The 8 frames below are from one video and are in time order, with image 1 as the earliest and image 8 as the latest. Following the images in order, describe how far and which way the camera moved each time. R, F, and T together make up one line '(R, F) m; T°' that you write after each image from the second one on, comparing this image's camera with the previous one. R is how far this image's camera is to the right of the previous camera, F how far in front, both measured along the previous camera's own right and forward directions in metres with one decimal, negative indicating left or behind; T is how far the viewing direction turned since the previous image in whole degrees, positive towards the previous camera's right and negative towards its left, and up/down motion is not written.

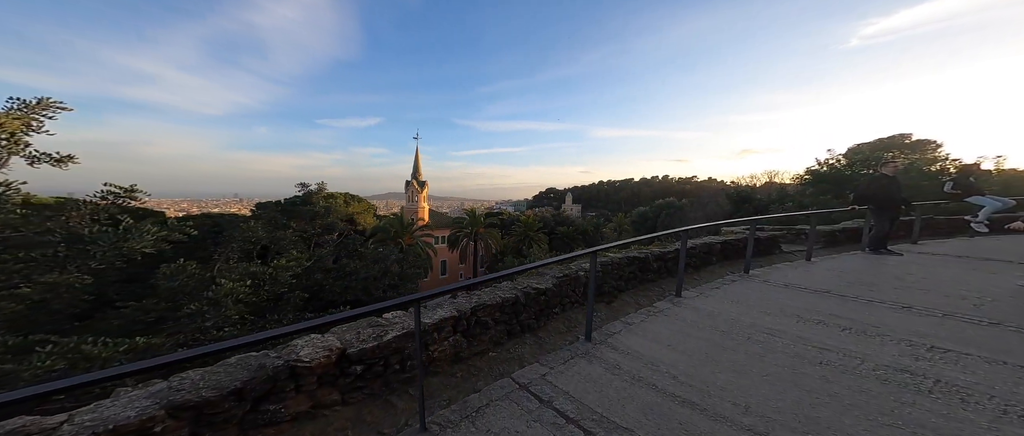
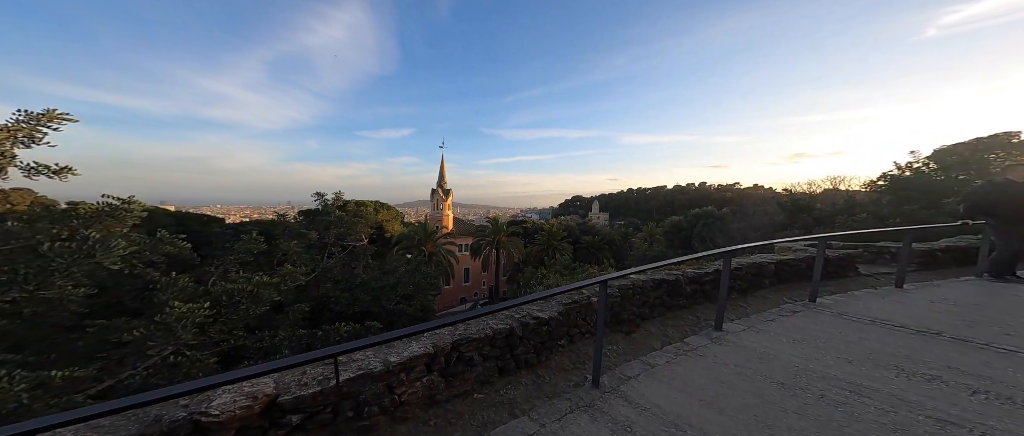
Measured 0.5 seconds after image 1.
(+0.3, +0.7) m; -5°
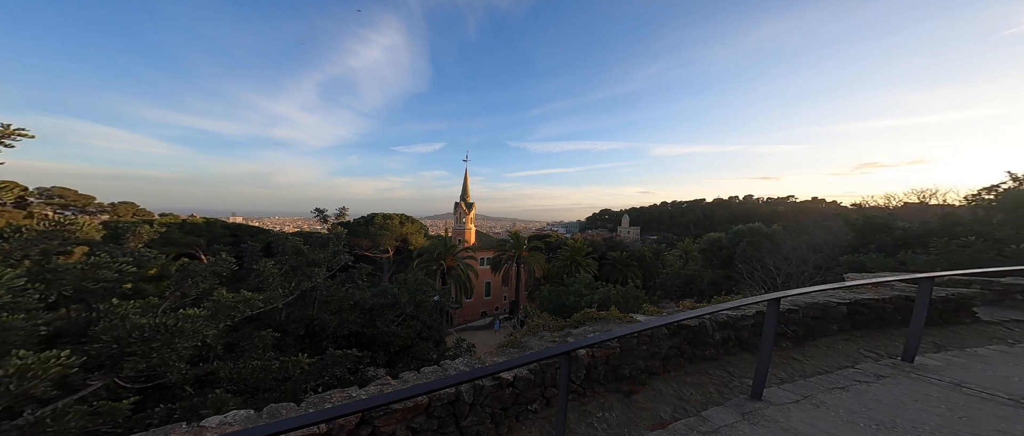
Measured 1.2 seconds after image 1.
(+0.6, +0.9) m; -5°
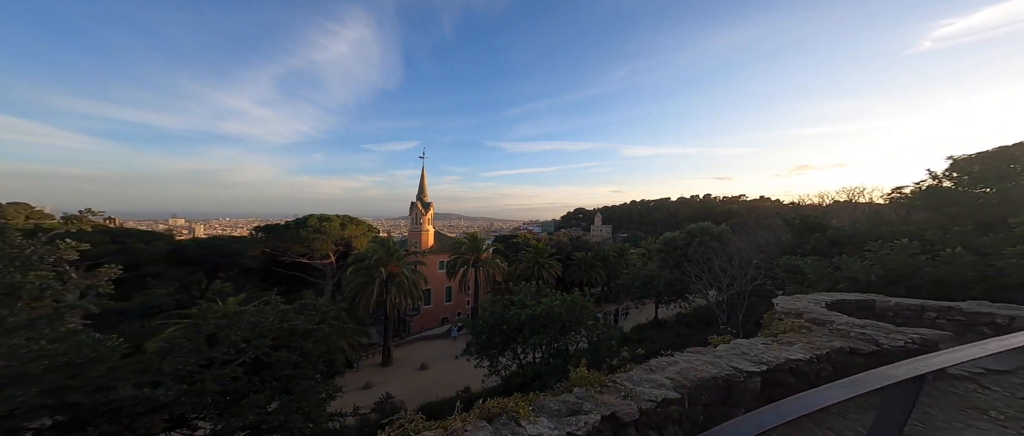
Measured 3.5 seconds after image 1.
(+1.6, +1.1) m; +4°
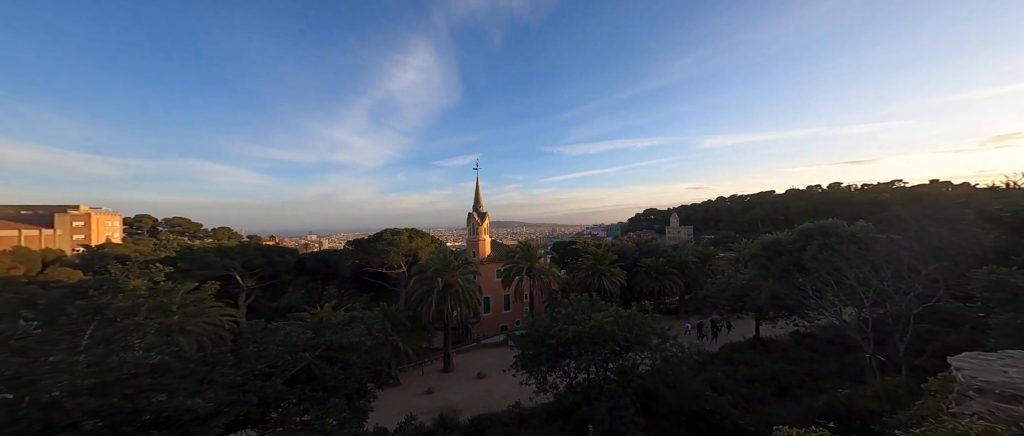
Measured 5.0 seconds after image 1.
(+0.6, +1.5) m; -11°
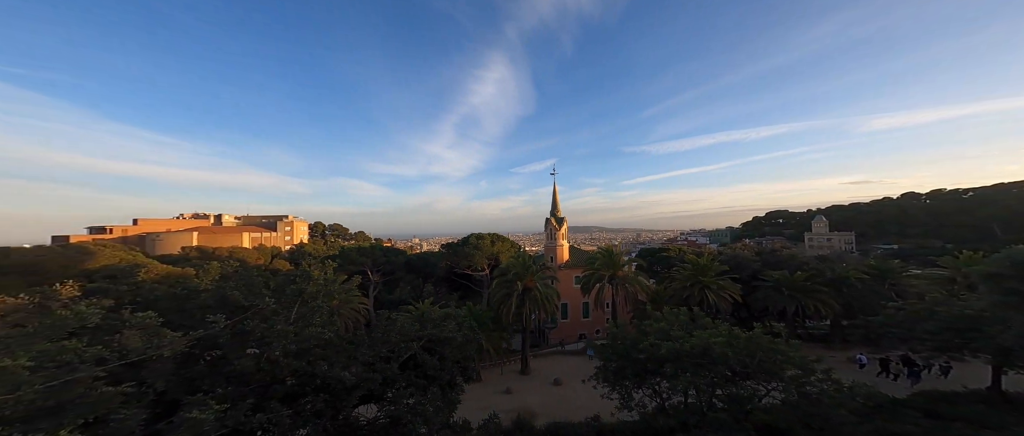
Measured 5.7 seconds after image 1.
(-0.2, +0.1) m; -13°
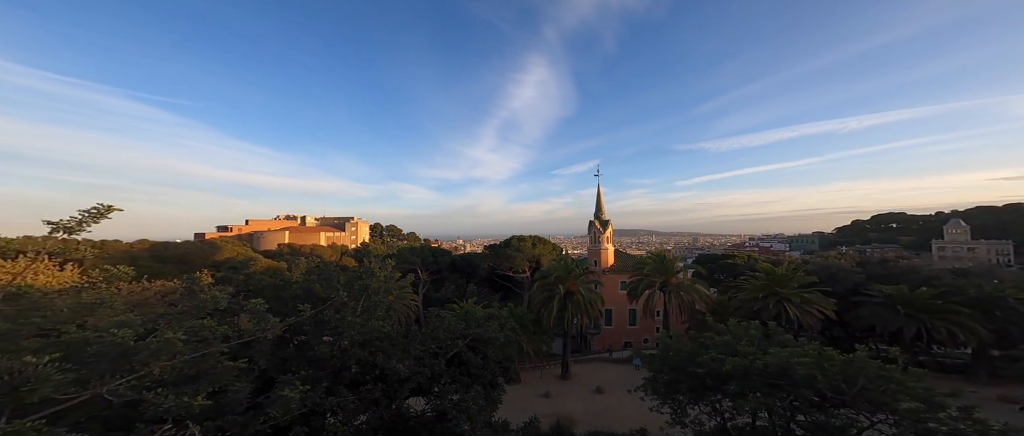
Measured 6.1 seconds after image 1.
(-0.3, +0.2) m; -7°
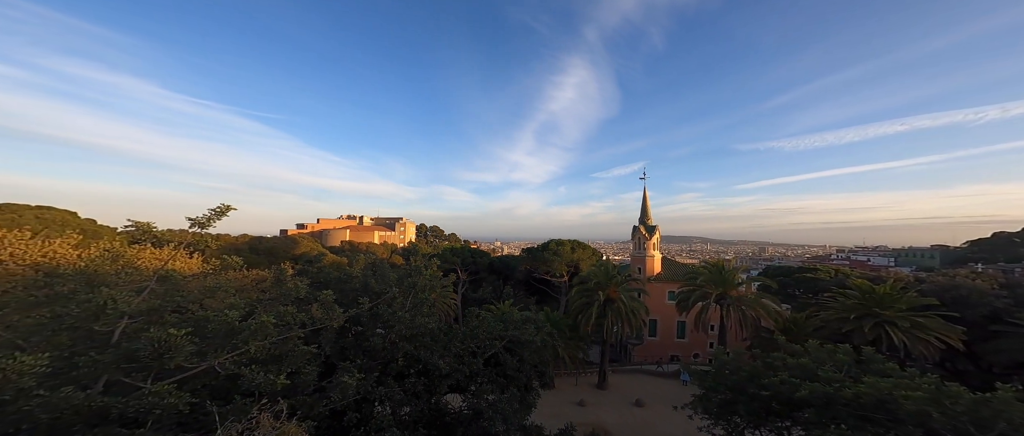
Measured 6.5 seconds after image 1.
(-0.4, +0.1) m; -6°
